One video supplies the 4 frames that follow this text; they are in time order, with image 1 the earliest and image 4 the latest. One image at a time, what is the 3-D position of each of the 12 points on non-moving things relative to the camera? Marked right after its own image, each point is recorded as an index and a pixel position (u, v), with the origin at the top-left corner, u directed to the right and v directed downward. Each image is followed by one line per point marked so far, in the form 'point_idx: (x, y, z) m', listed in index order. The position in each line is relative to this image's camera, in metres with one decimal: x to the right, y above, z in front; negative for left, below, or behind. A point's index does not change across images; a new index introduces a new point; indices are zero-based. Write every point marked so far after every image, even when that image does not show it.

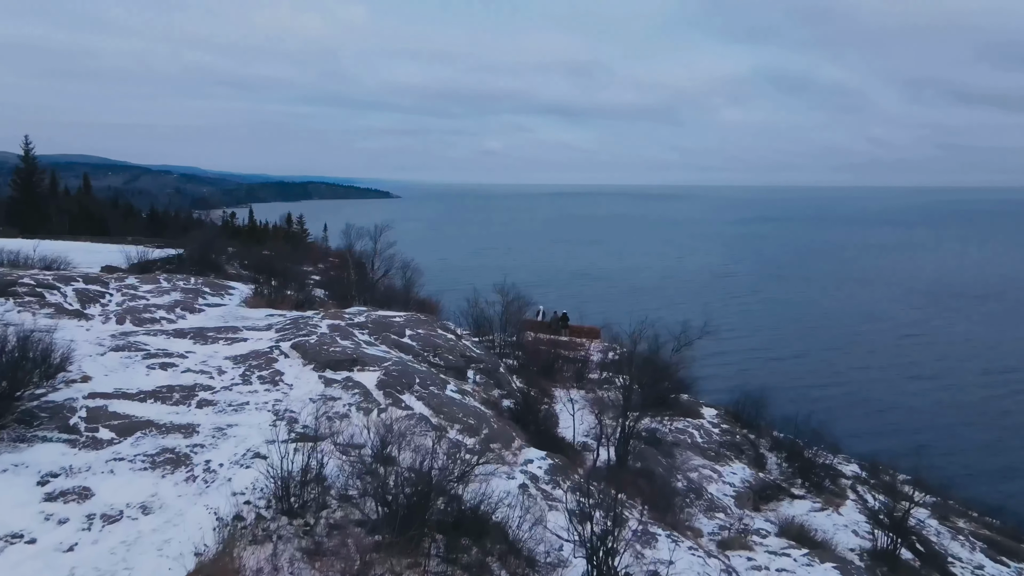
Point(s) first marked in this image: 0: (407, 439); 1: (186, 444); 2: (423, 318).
0: (-1.3, -1.9, +8.5) m
1: (-3.8, -1.8, +7.9) m
2: (-2.2, -0.7, +16.6) m
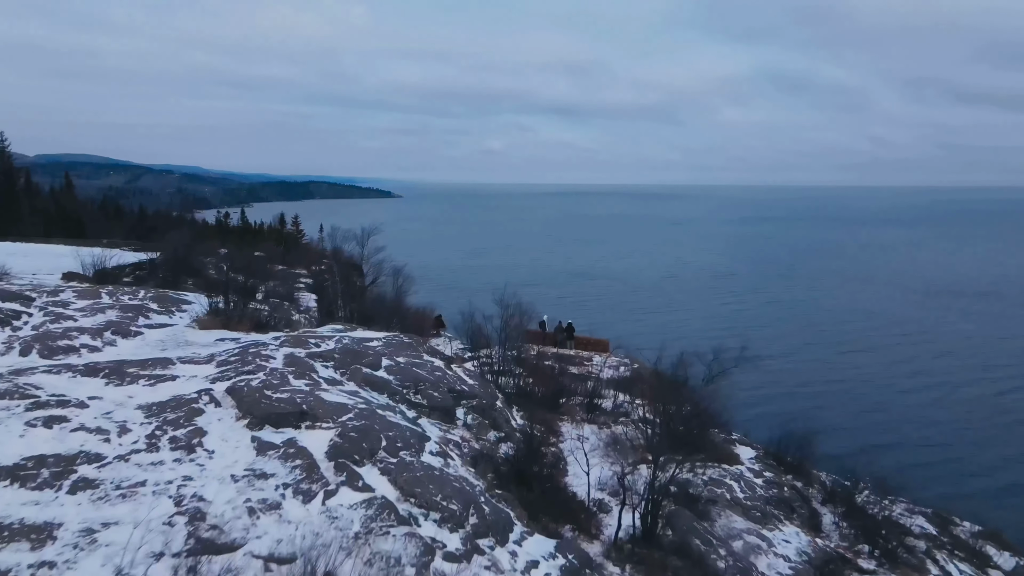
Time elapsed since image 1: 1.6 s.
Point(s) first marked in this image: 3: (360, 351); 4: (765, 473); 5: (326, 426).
0: (-1.3, -2.3, +5.9) m
1: (-3.8, -2.2, +5.4) m
2: (-2.2, -1.1, +14.1) m
3: (-2.6, -1.1, +11.7) m
4: (+4.8, -3.5, +12.8) m
5: (-2.2, -1.6, +7.9) m
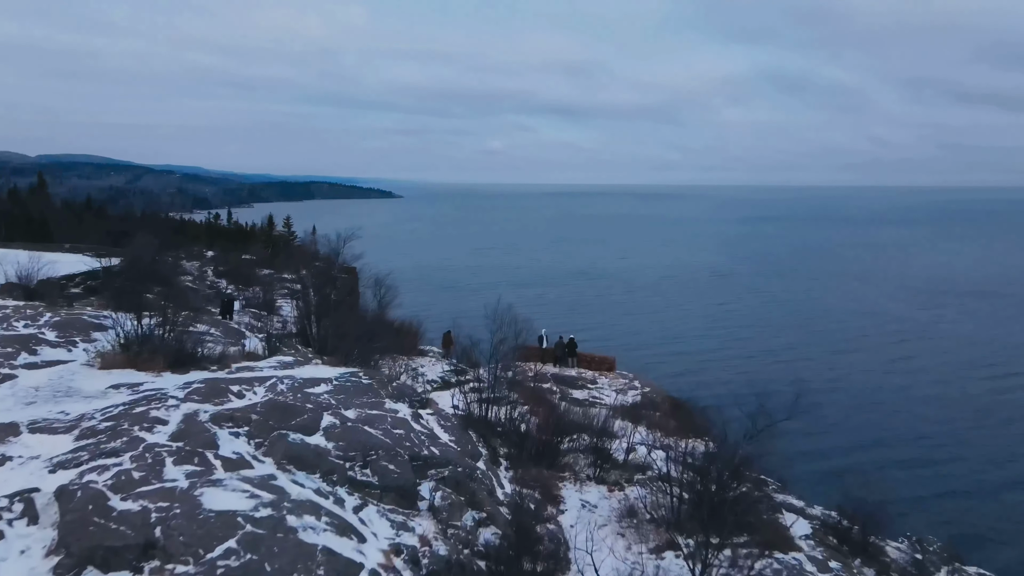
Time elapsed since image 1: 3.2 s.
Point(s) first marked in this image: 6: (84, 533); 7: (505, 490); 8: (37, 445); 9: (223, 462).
0: (-1.6, -2.7, +3.0) m
1: (-4.0, -2.6, +2.4) m
2: (-2.4, -1.5, +11.1) m
3: (-2.8, -1.5, +8.7) m
4: (+4.6, -4.0, +9.9) m
5: (-2.4, -2.0, +4.9) m
6: (-3.2, -1.9, +5.2) m
7: (-0.1, -3.0, +10.2) m
8: (-5.0, -1.6, +7.2) m
9: (-2.9, -1.7, +6.9) m
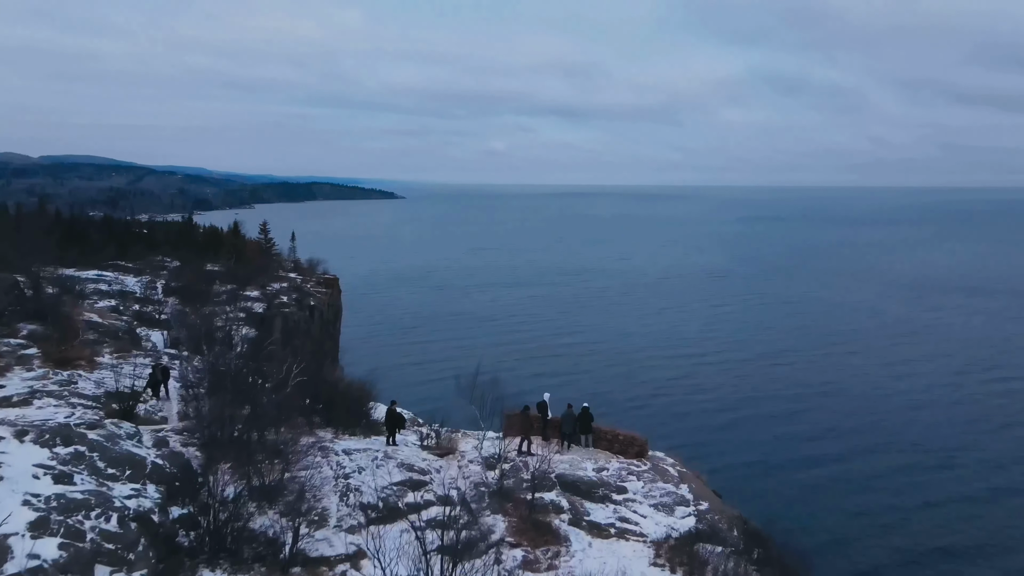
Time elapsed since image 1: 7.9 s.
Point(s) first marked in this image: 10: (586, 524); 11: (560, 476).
0: (-1.9, -4.0, -4.7) m
1: (-4.4, -3.9, -5.3) m
2: (-2.7, -2.8, +3.4) m
3: (-3.2, -2.8, +1.0) m
4: (+4.3, -5.3, +2.1) m
5: (-2.7, -3.3, -2.8) m
6: (-3.6, -3.2, -2.5) m
7: (-0.4, -4.3, +2.4) m
8: (-5.3, -3.0, -0.5) m
9: (-3.3, -3.0, -0.8) m
10: (+1.6, -4.8, +13.9) m
11: (+0.8, -4.2, +15.8) m
